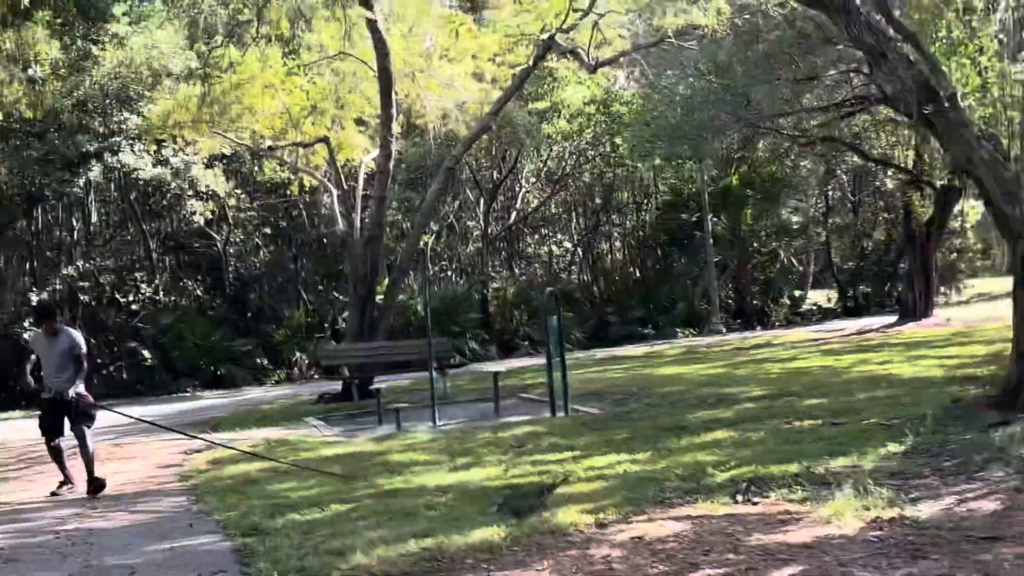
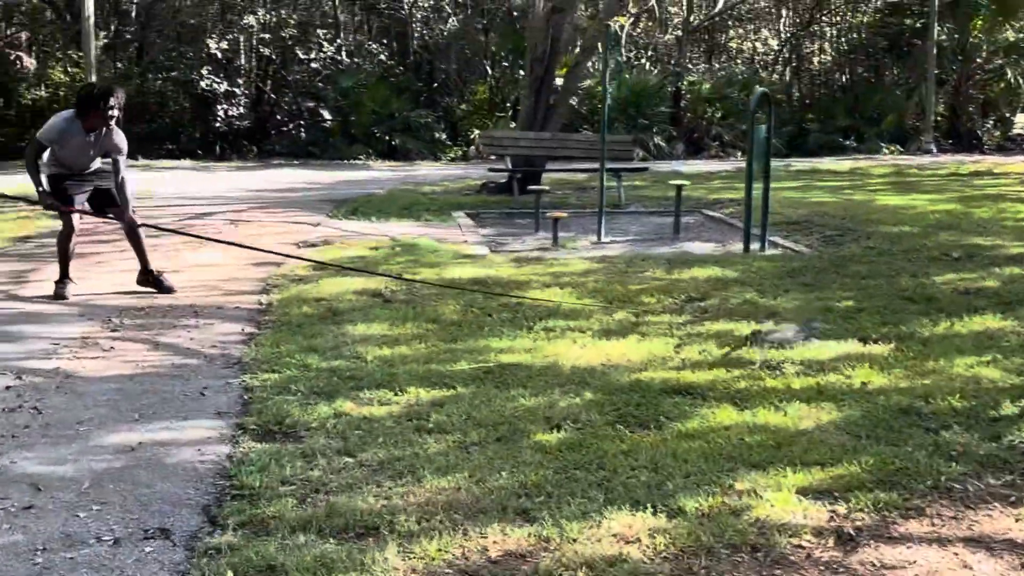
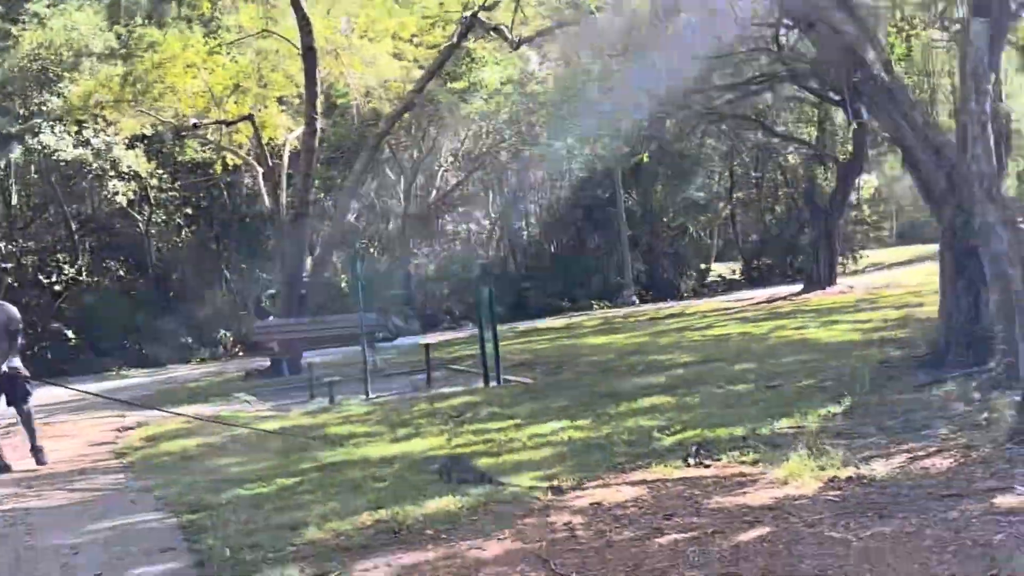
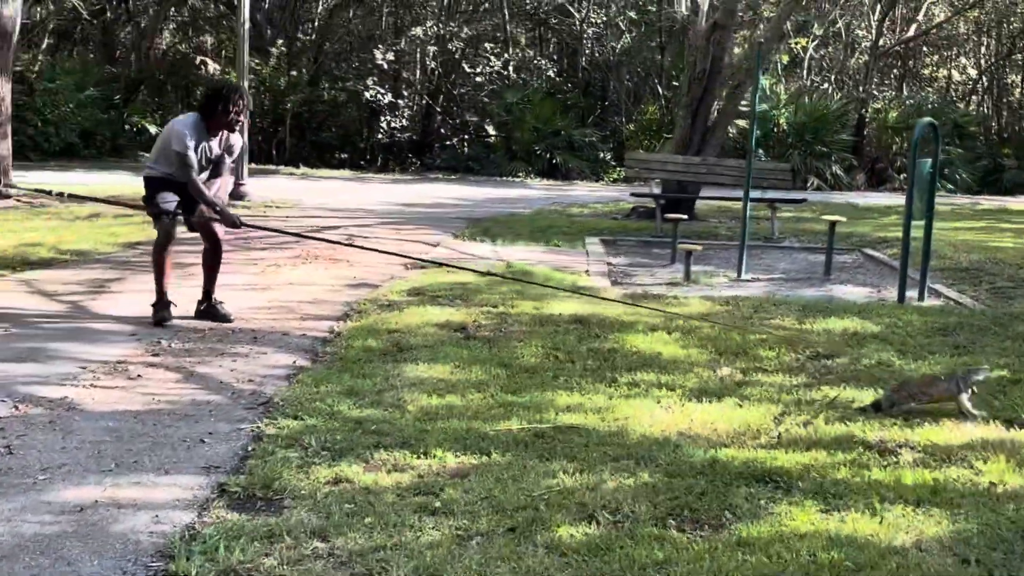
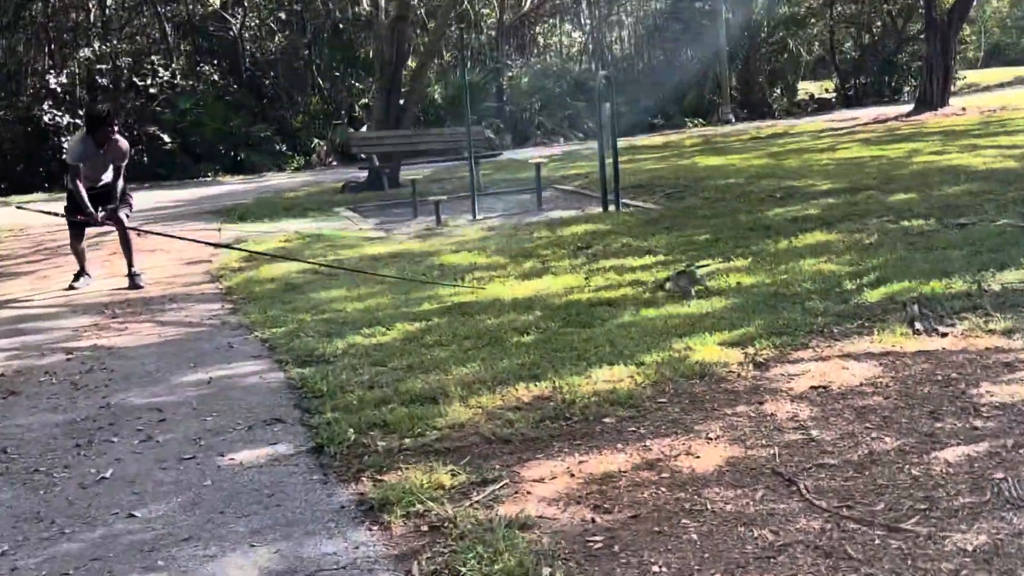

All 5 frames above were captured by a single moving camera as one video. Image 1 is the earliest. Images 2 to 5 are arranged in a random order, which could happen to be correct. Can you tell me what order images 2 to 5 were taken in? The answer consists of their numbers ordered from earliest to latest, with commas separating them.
3, 5, 2, 4
